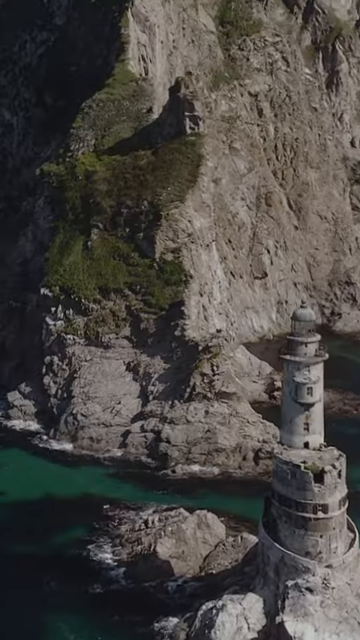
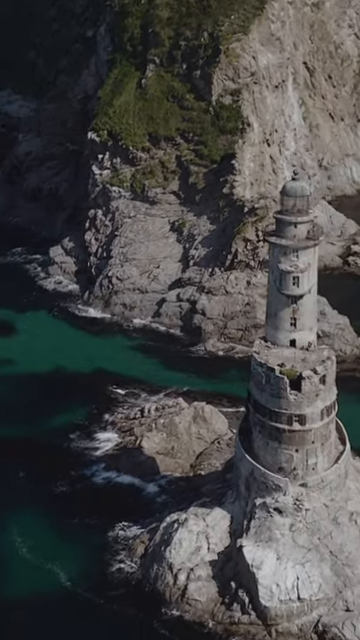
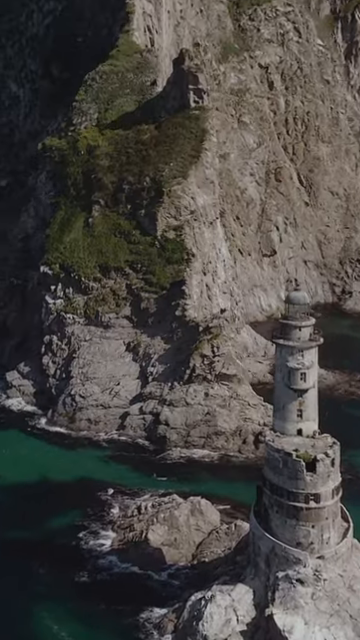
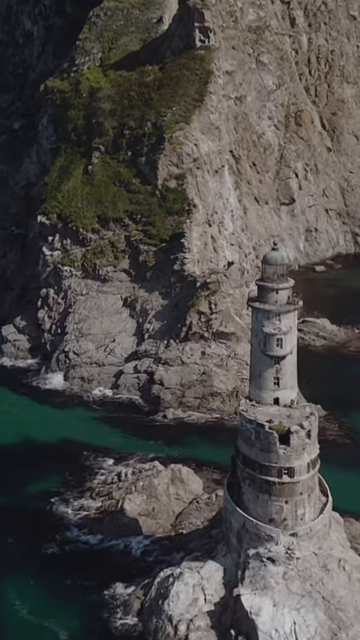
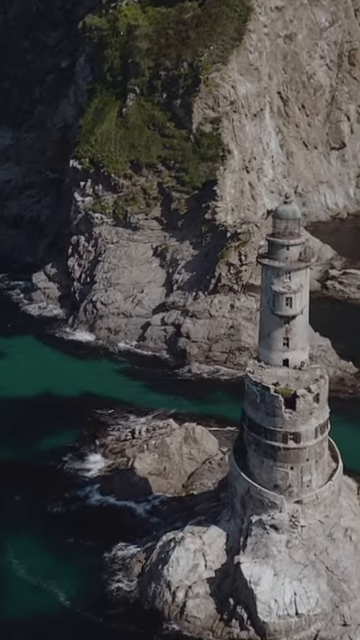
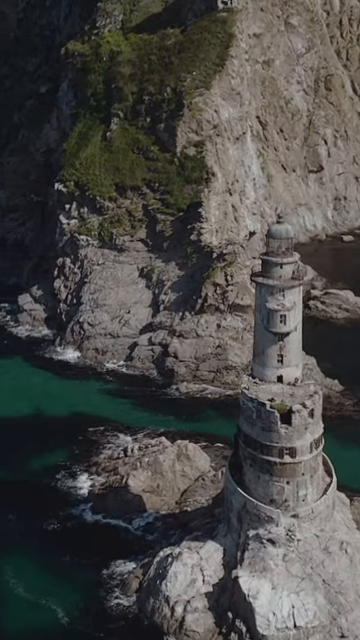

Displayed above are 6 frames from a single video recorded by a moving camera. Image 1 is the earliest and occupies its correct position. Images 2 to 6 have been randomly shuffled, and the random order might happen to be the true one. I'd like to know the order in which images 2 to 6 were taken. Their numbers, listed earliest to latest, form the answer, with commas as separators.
3, 4, 6, 5, 2
